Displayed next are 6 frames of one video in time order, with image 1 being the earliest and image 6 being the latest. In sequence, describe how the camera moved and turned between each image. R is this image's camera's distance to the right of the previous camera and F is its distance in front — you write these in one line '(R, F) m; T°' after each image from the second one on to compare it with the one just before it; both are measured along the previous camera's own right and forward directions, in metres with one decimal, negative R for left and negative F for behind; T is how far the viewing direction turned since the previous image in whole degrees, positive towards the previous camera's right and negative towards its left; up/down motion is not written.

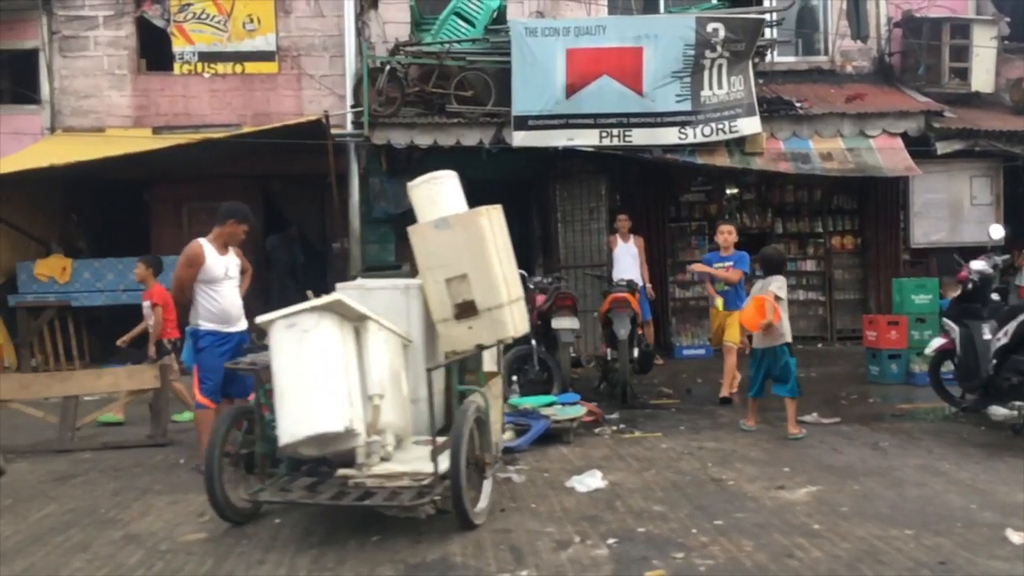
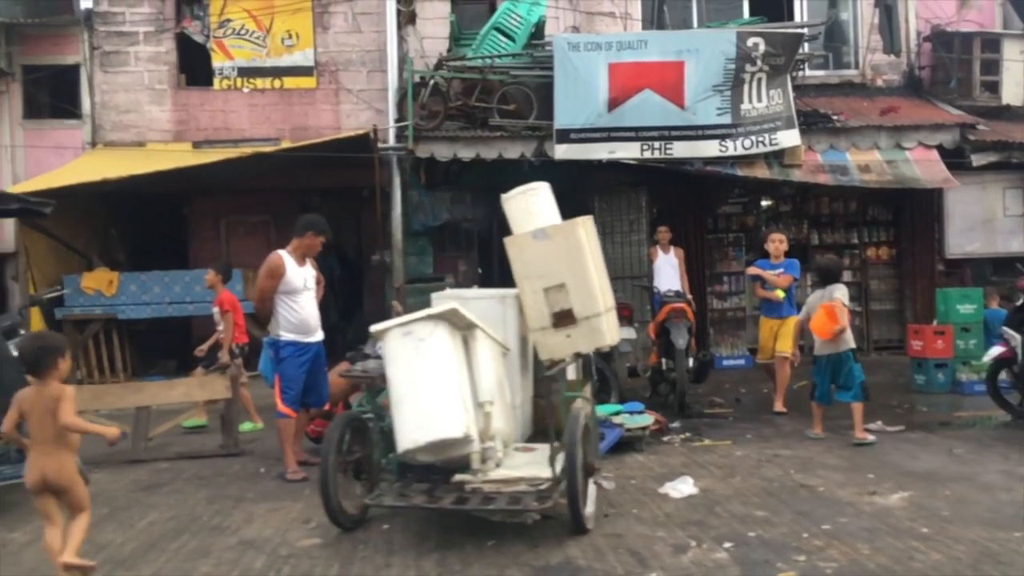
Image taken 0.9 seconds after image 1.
(-0.6, -0.1) m; 0°
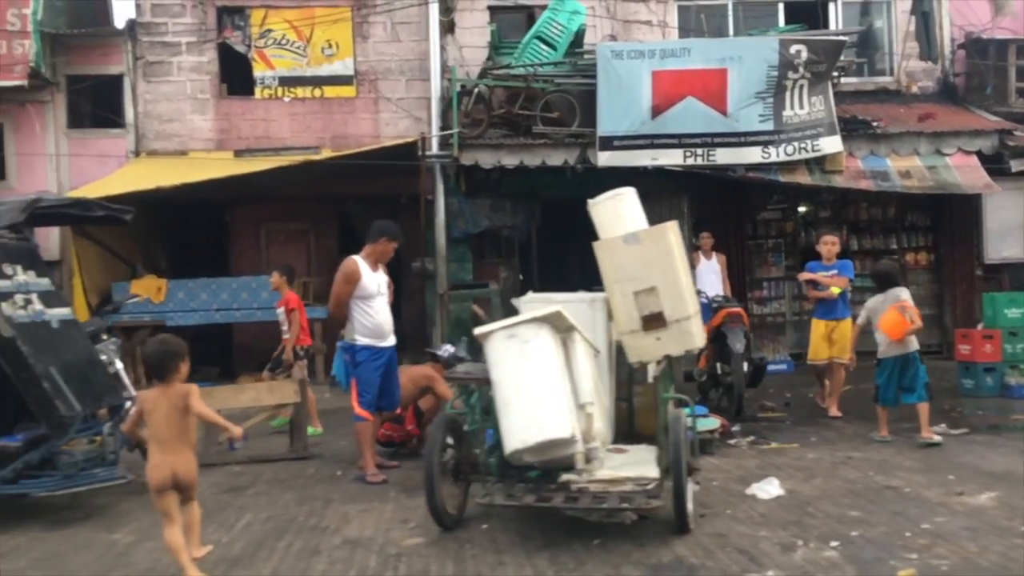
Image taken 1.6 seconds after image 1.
(-0.5, -0.1) m; 0°
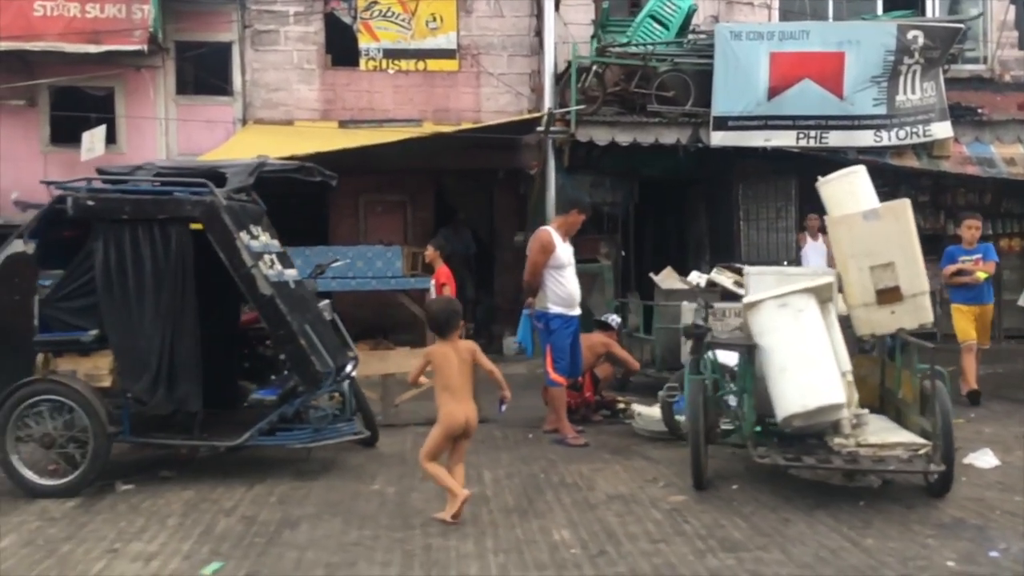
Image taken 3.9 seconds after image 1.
(-1.5, -0.2) m; 0°
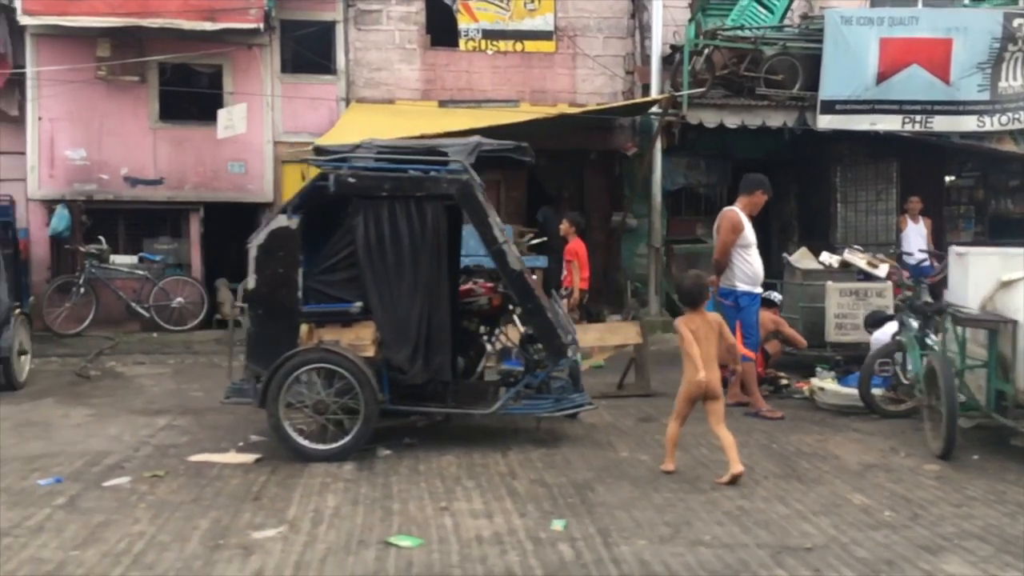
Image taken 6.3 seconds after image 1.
(-1.6, -0.2) m; +1°
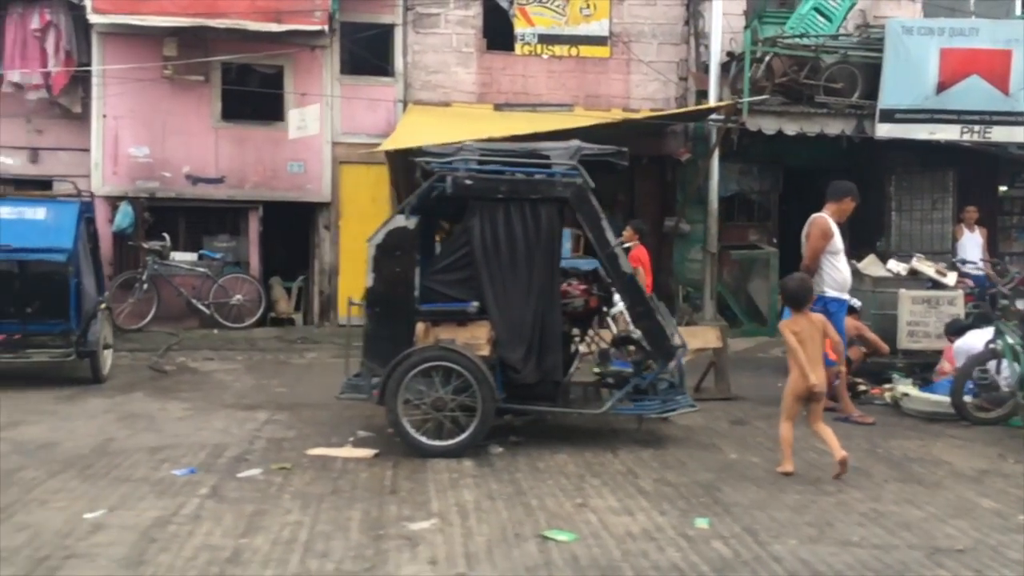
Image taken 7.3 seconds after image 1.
(-0.7, -0.1) m; -1°
